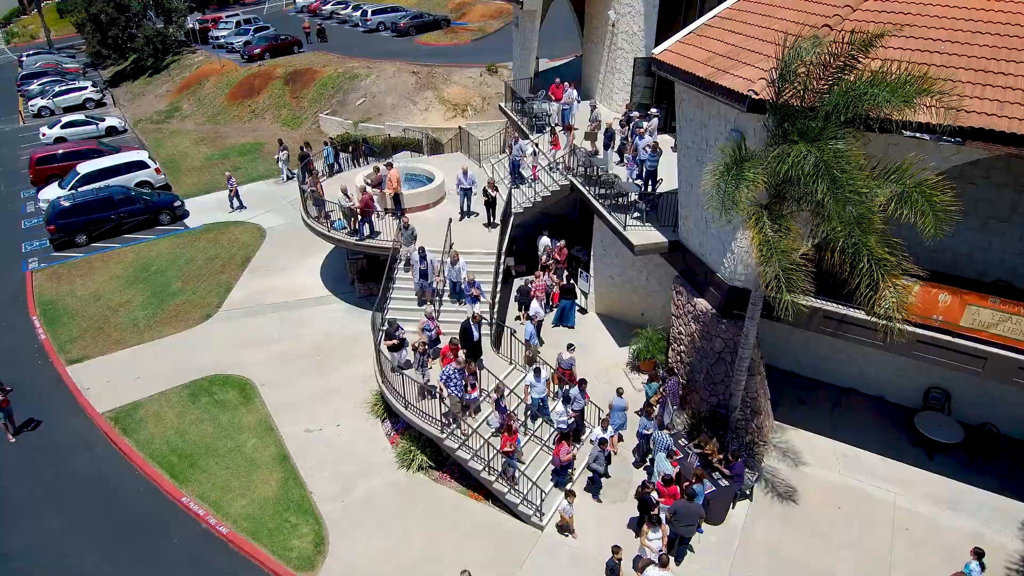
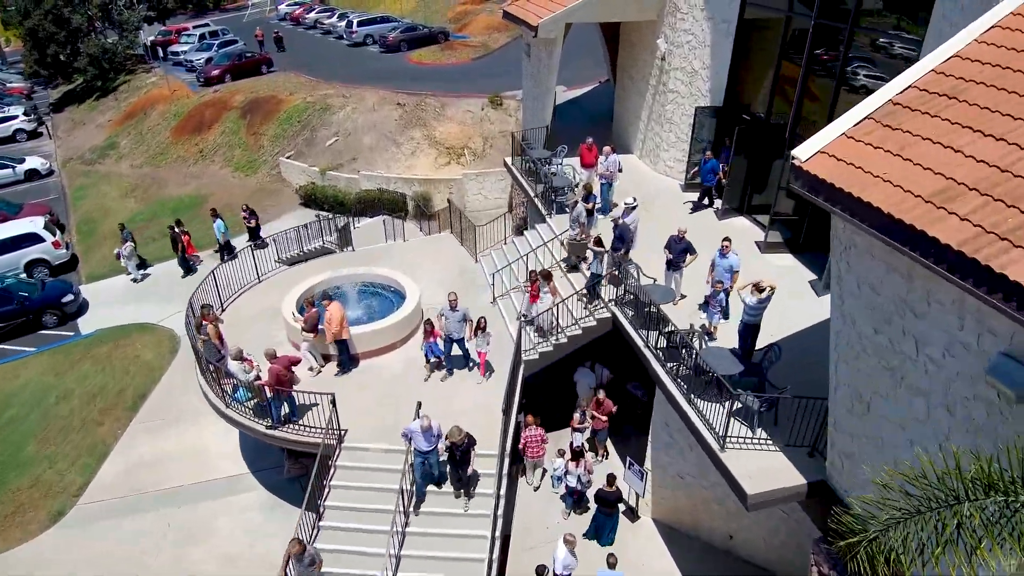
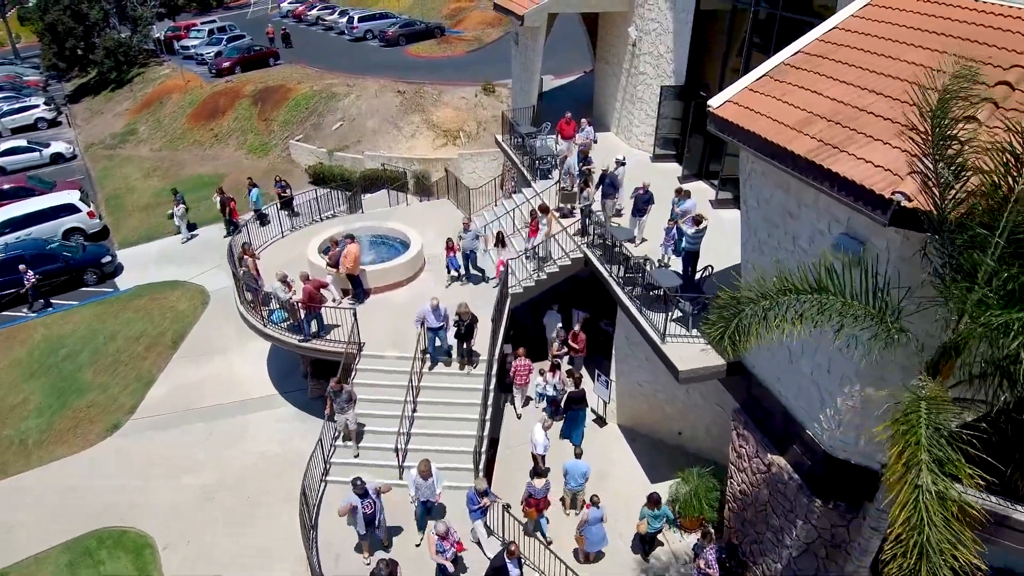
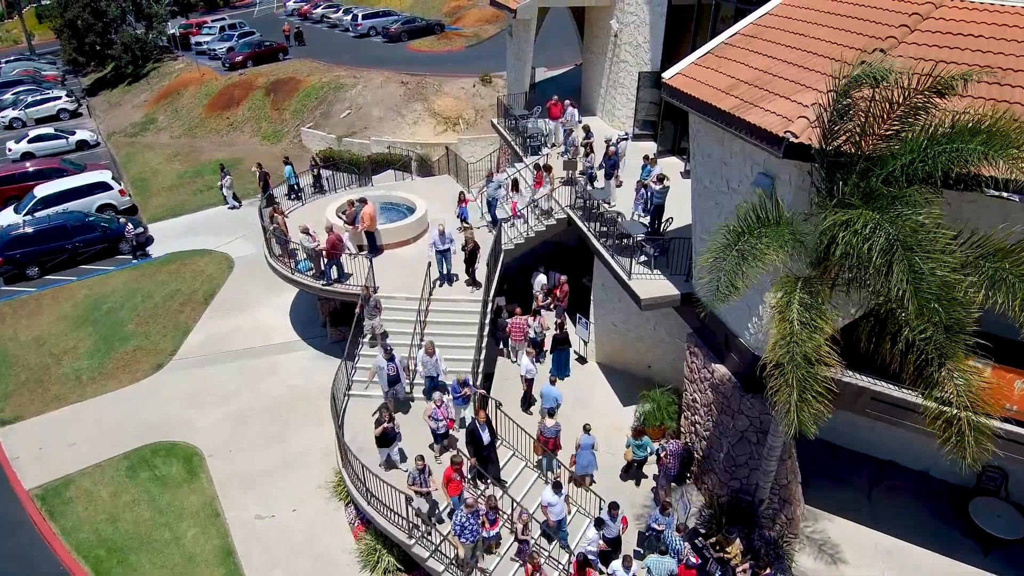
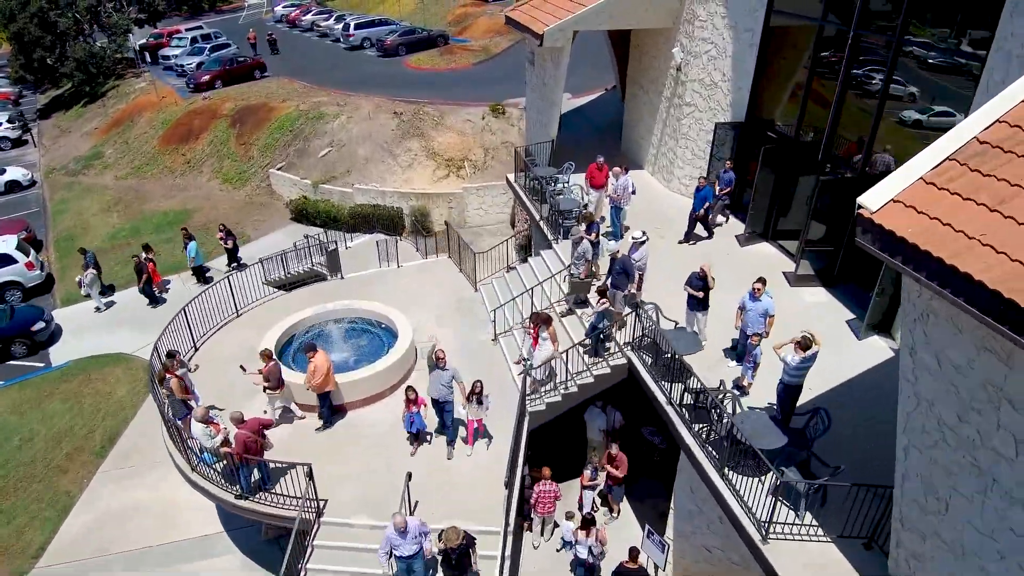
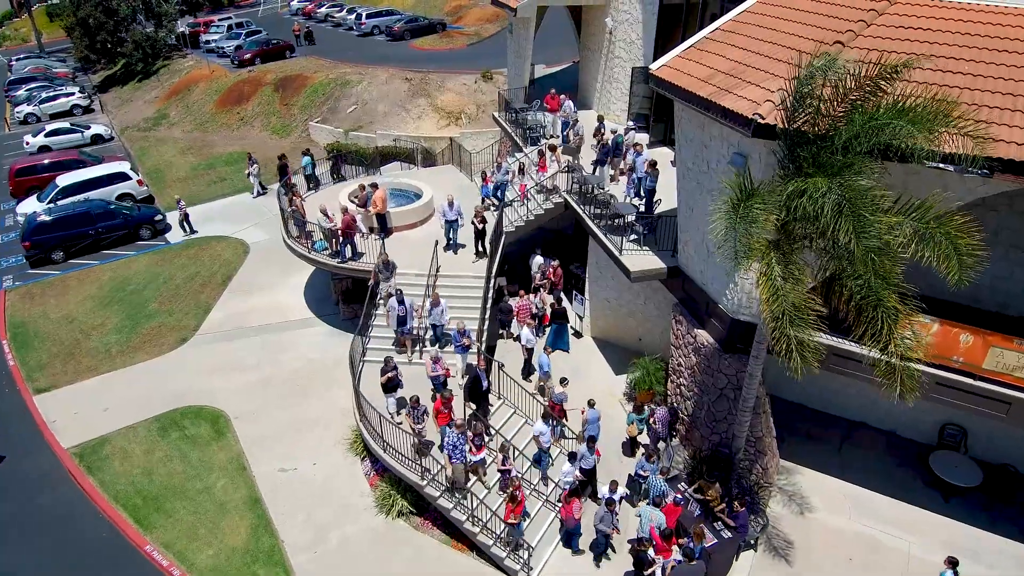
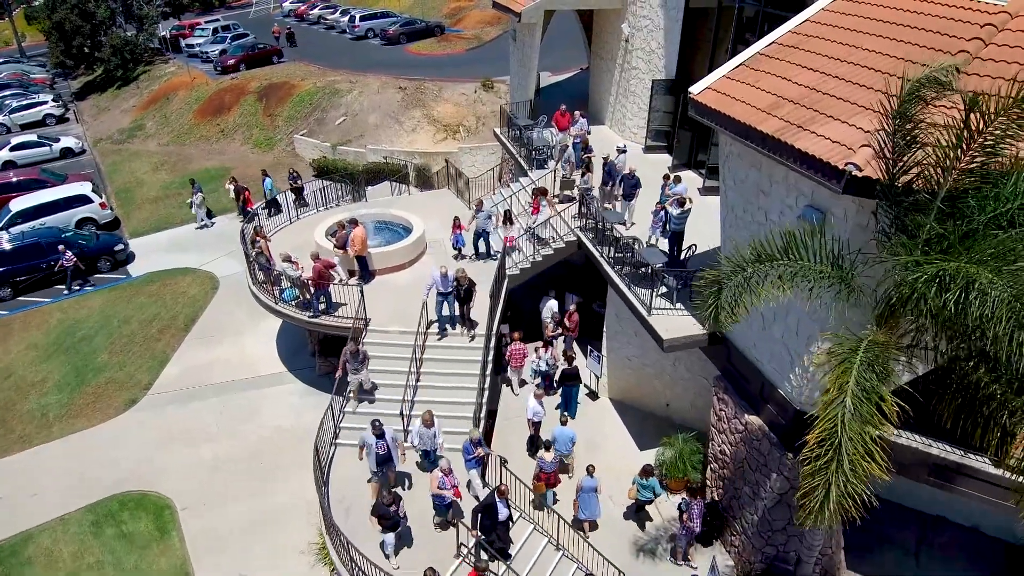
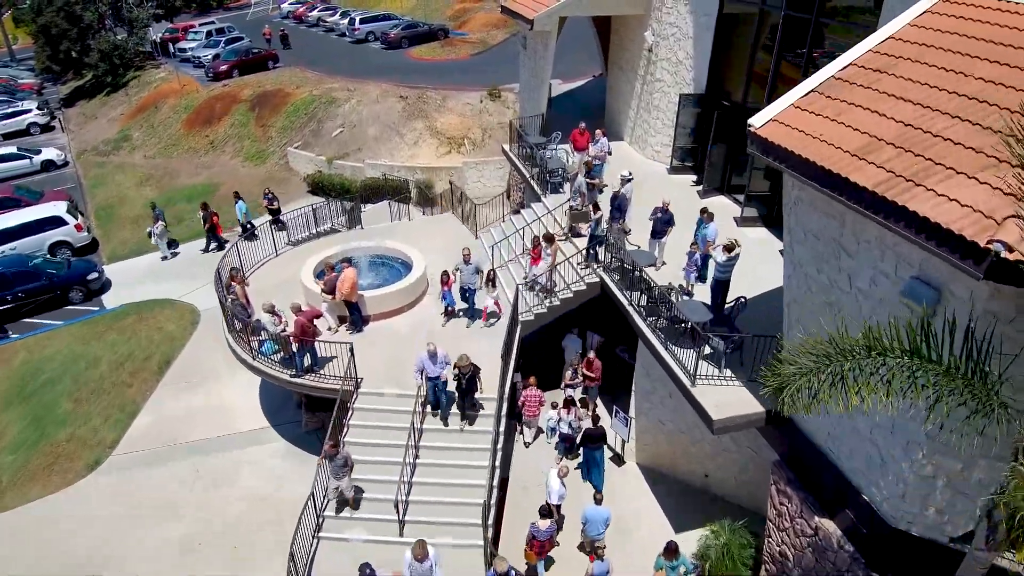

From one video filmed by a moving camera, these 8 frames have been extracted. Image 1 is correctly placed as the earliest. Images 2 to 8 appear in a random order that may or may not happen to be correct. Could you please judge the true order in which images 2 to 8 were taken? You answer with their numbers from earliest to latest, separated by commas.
6, 4, 7, 3, 8, 2, 5
